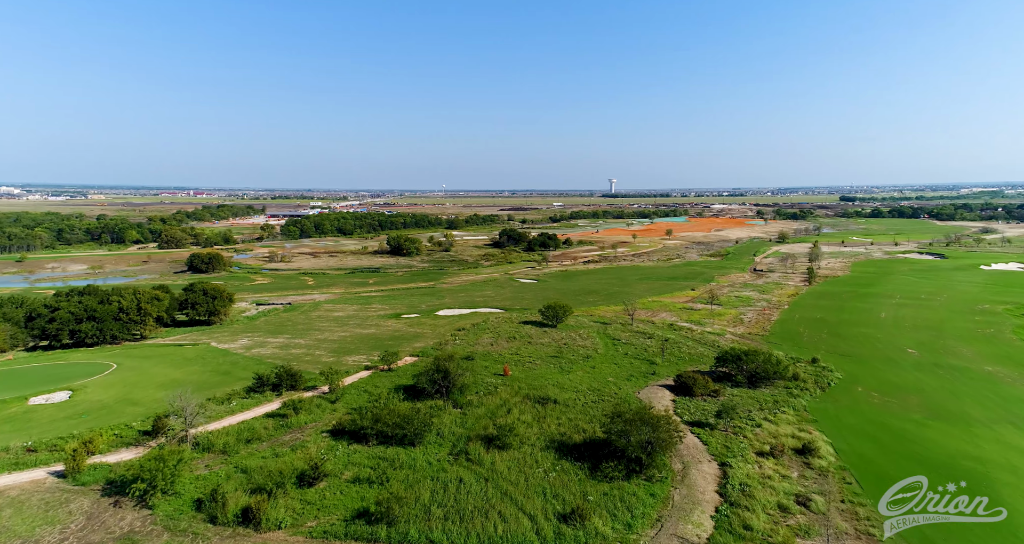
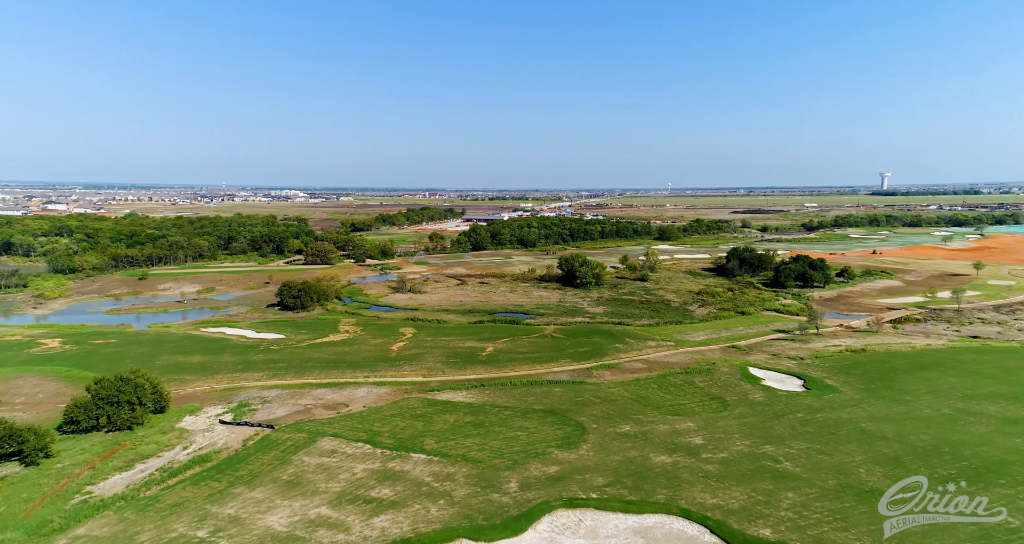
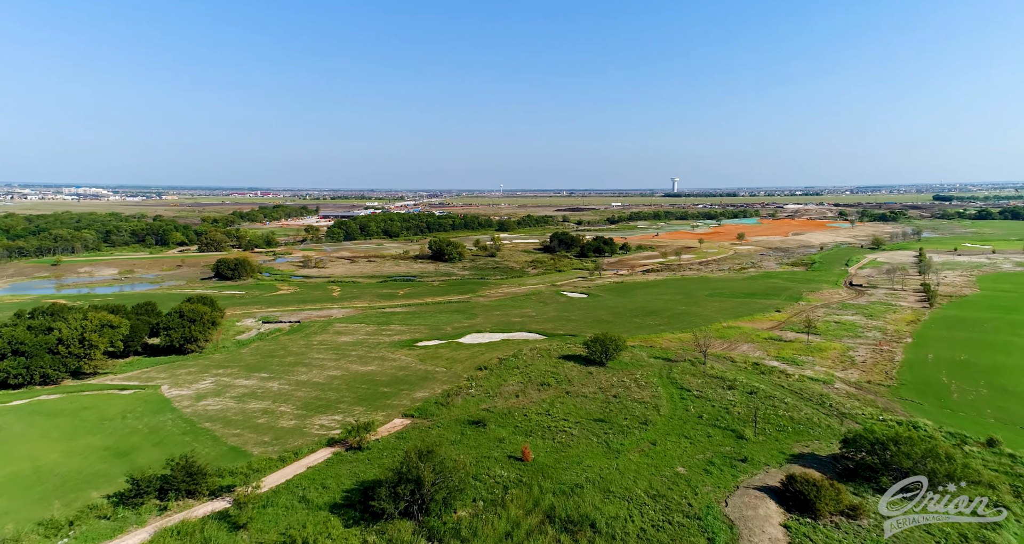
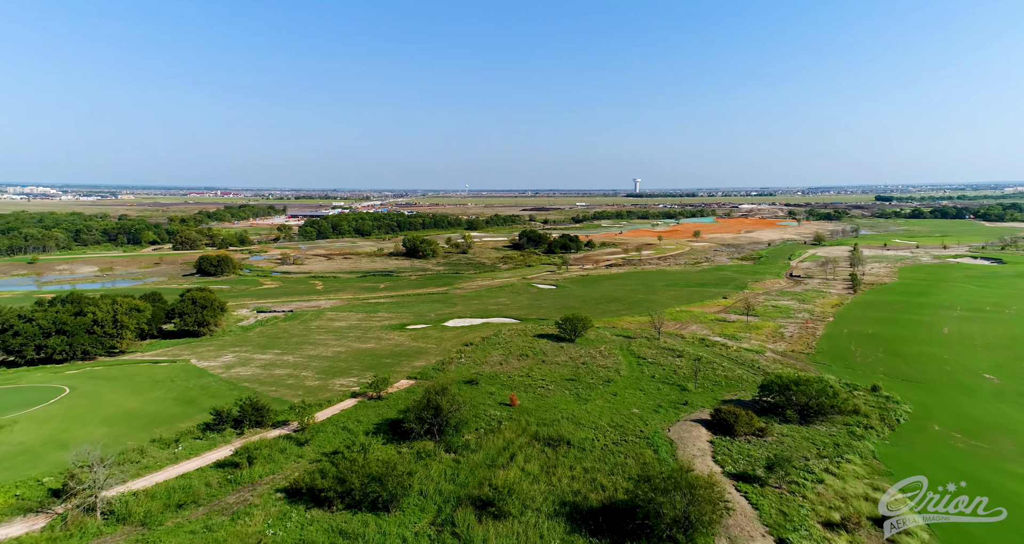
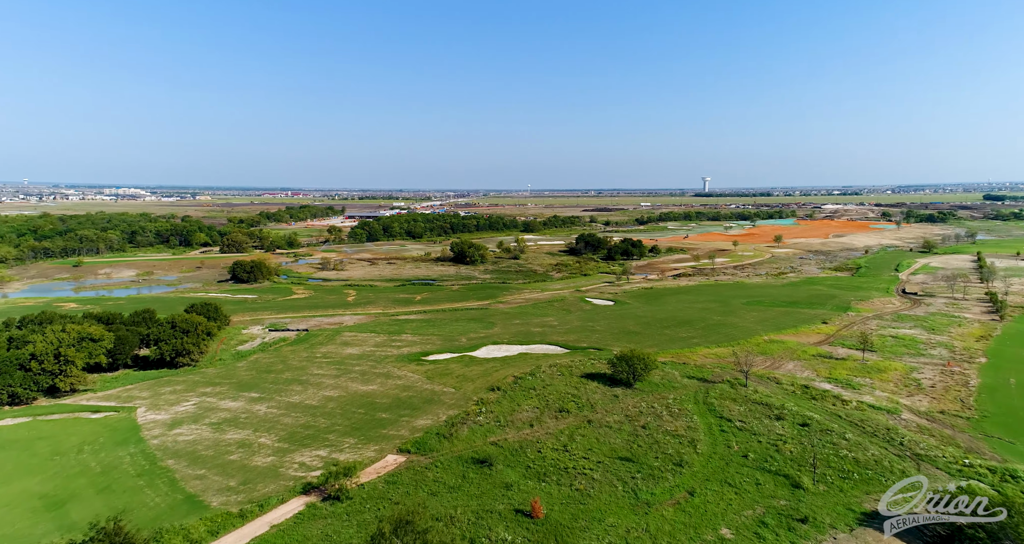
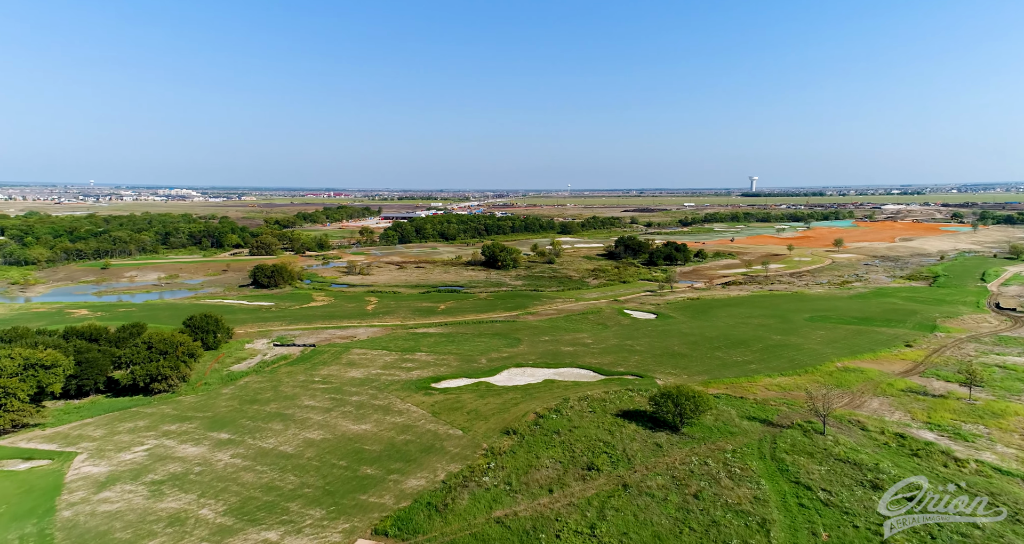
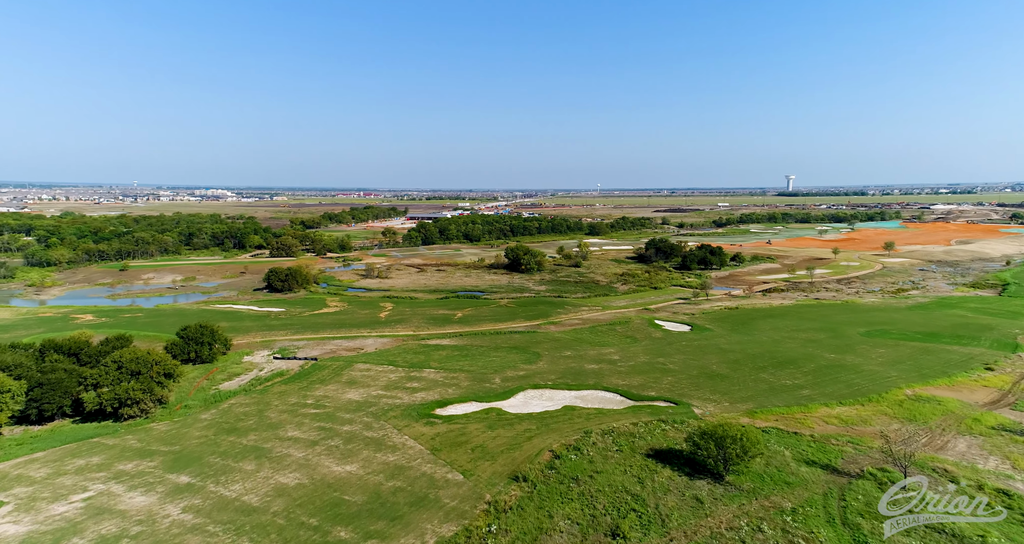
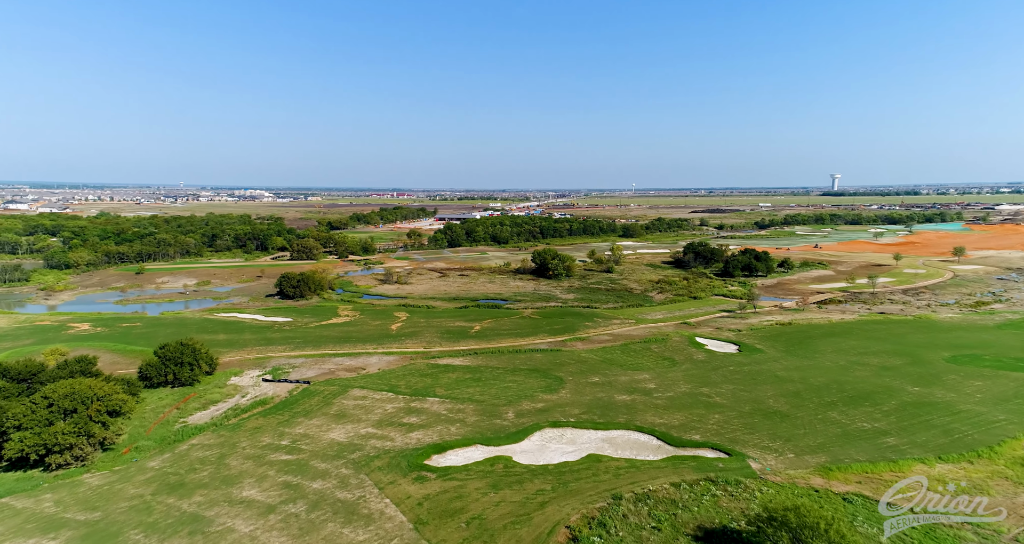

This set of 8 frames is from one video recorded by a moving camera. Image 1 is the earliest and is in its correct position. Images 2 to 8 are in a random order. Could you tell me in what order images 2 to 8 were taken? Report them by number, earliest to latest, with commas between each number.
4, 3, 5, 6, 7, 8, 2
